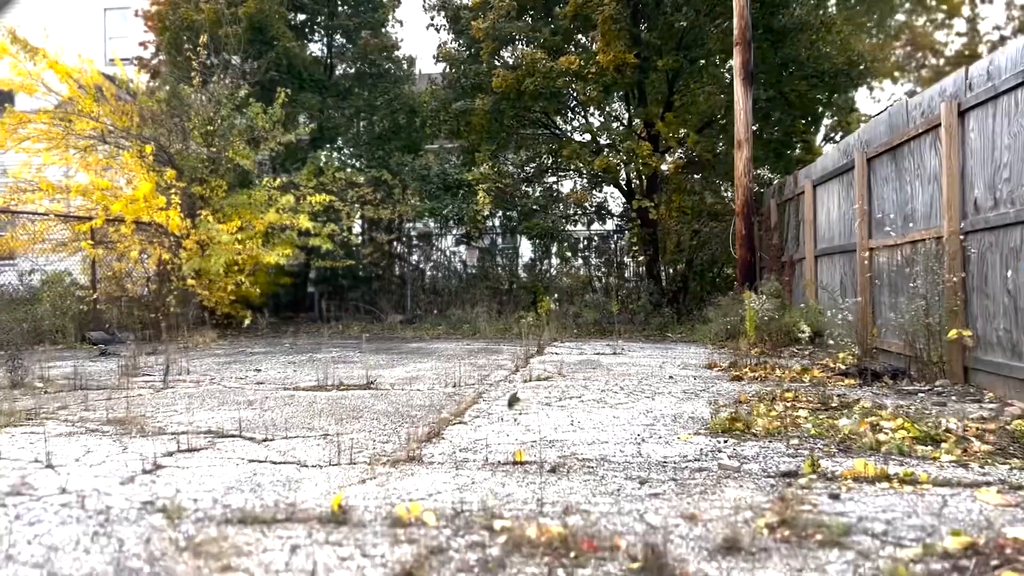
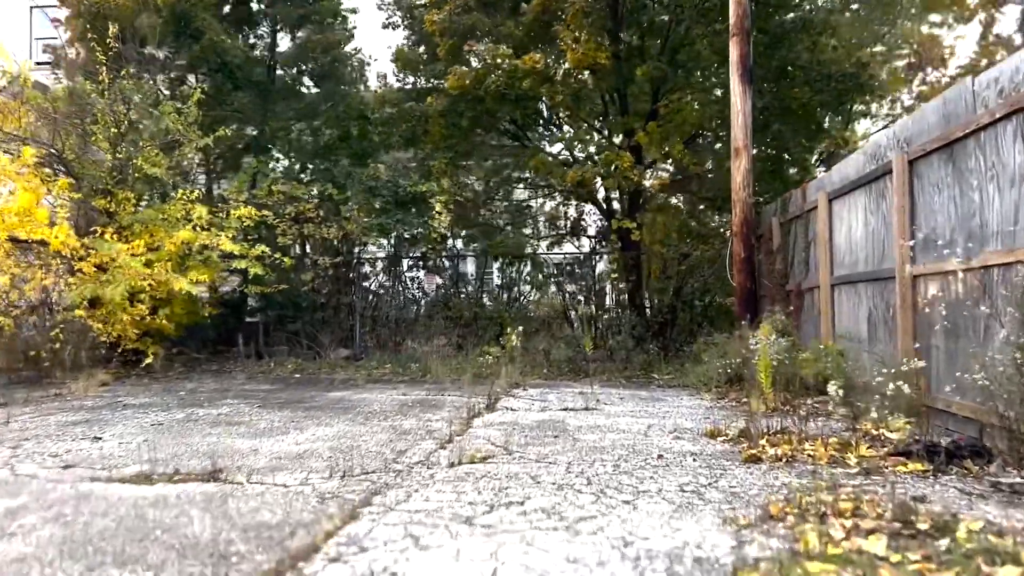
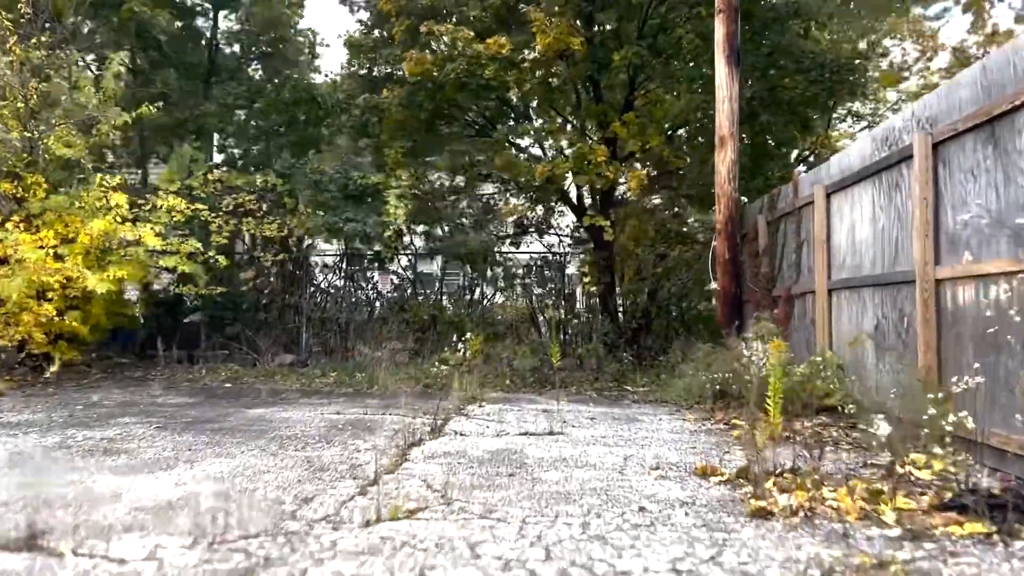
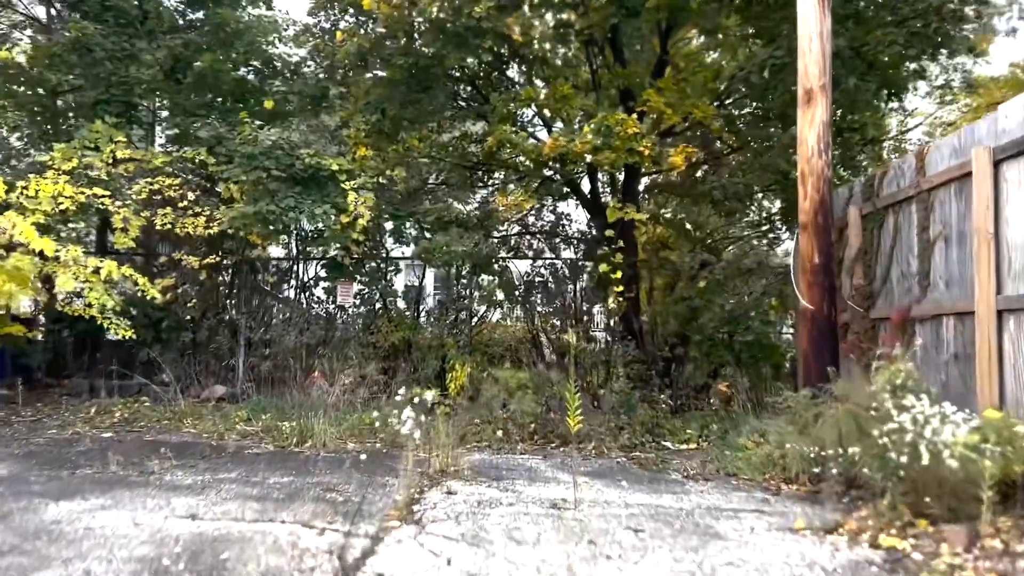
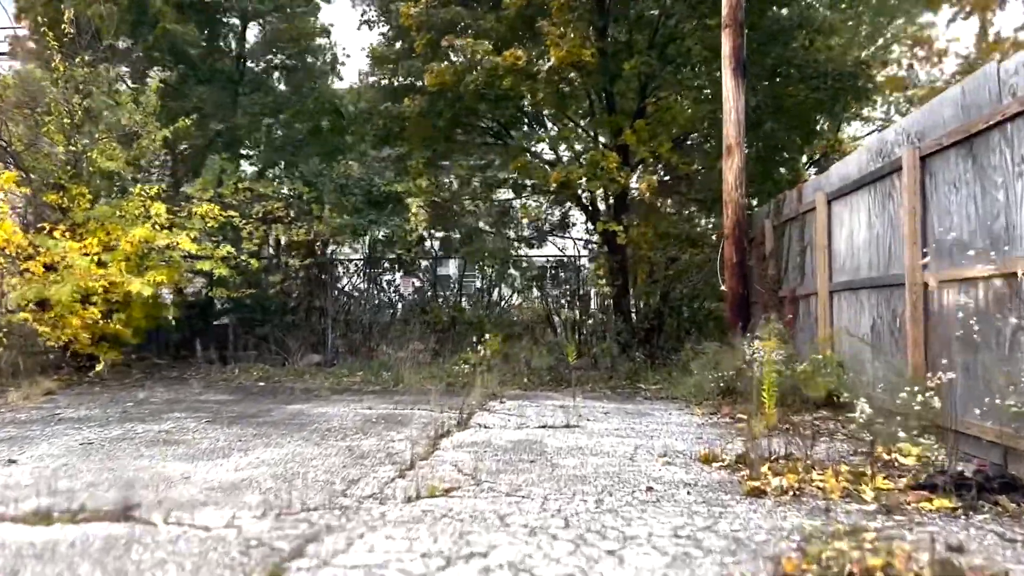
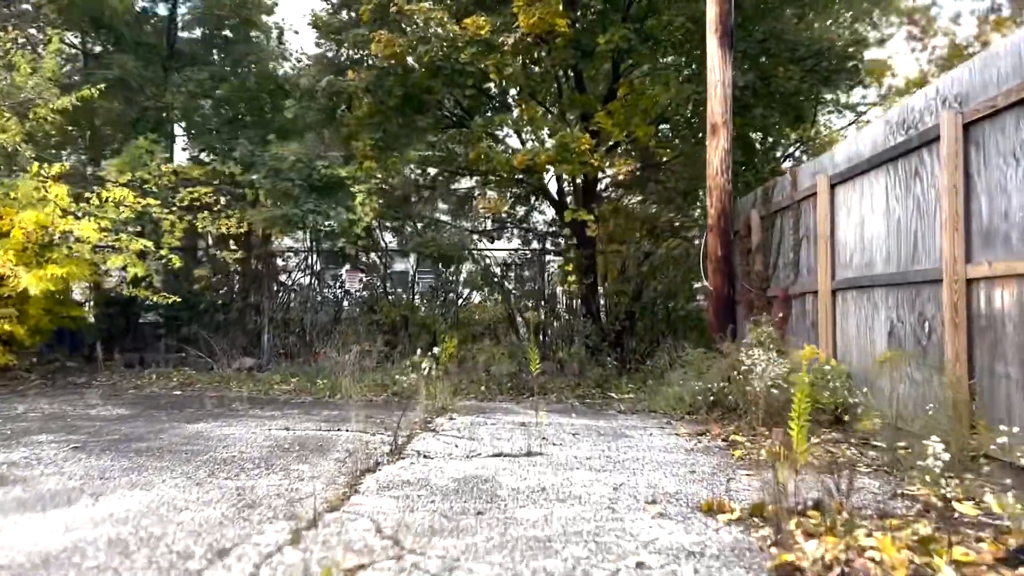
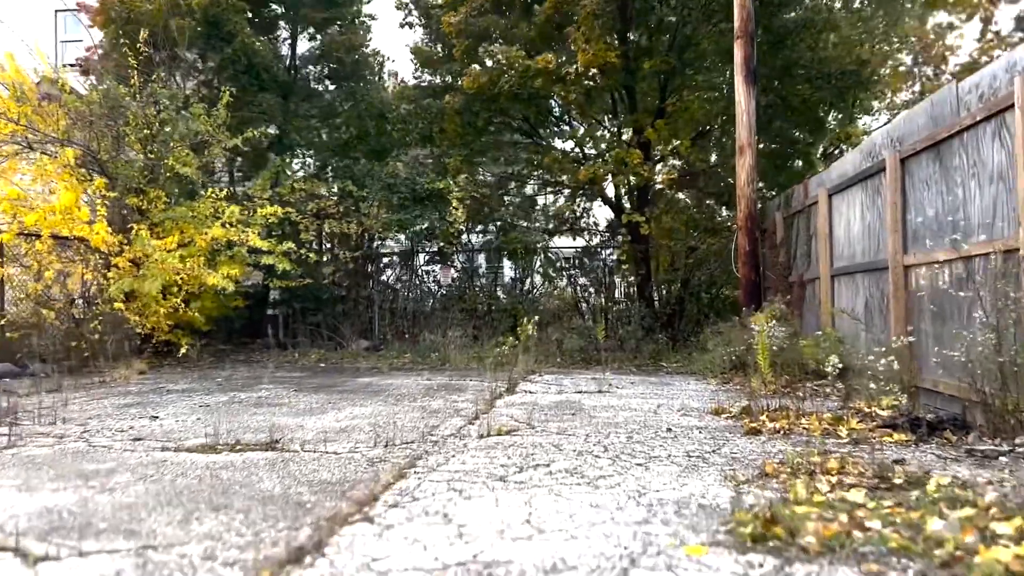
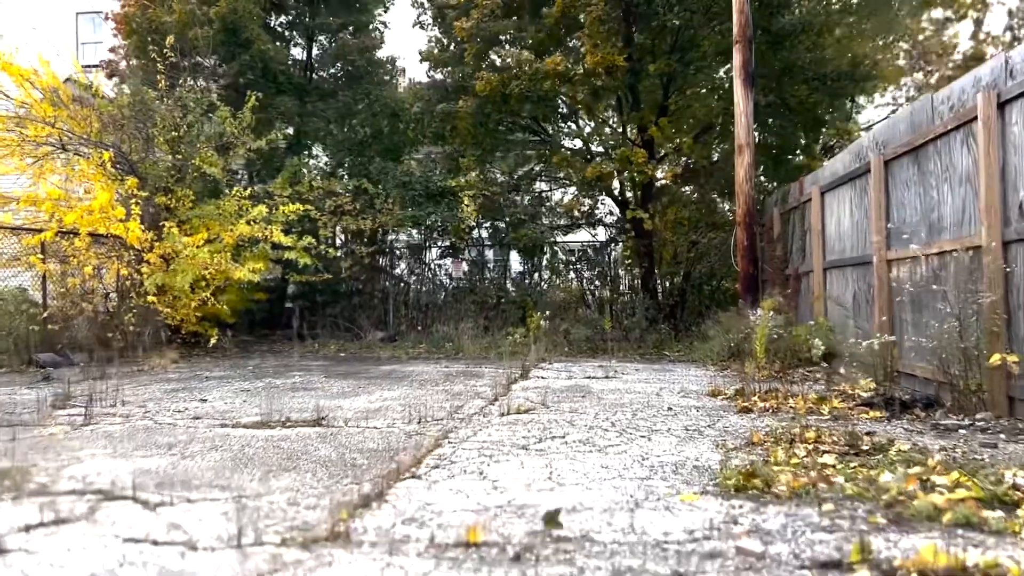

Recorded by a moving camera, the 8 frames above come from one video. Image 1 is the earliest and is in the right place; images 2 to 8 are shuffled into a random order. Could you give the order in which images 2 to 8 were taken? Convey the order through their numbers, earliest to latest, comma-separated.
8, 7, 2, 5, 3, 6, 4
